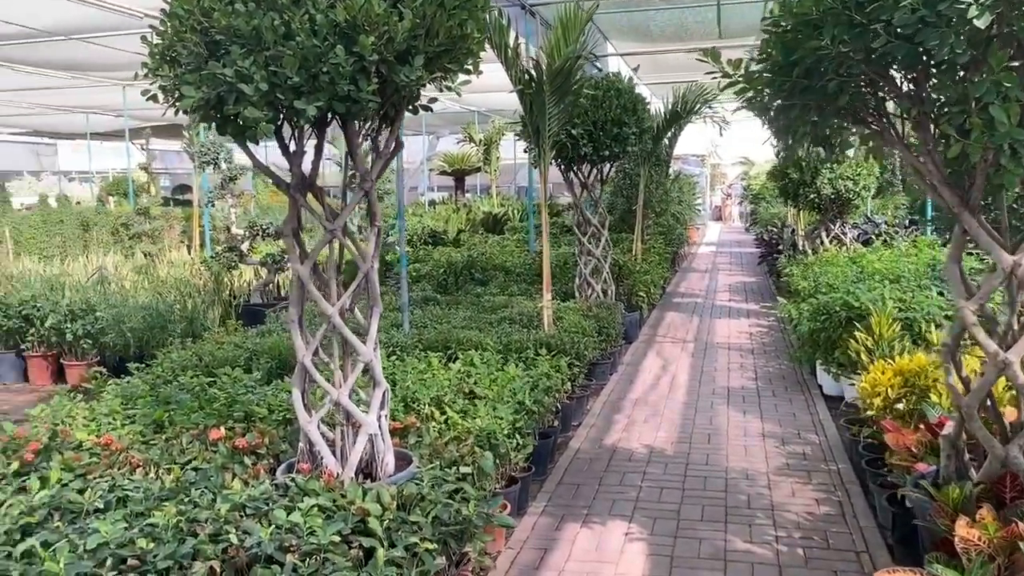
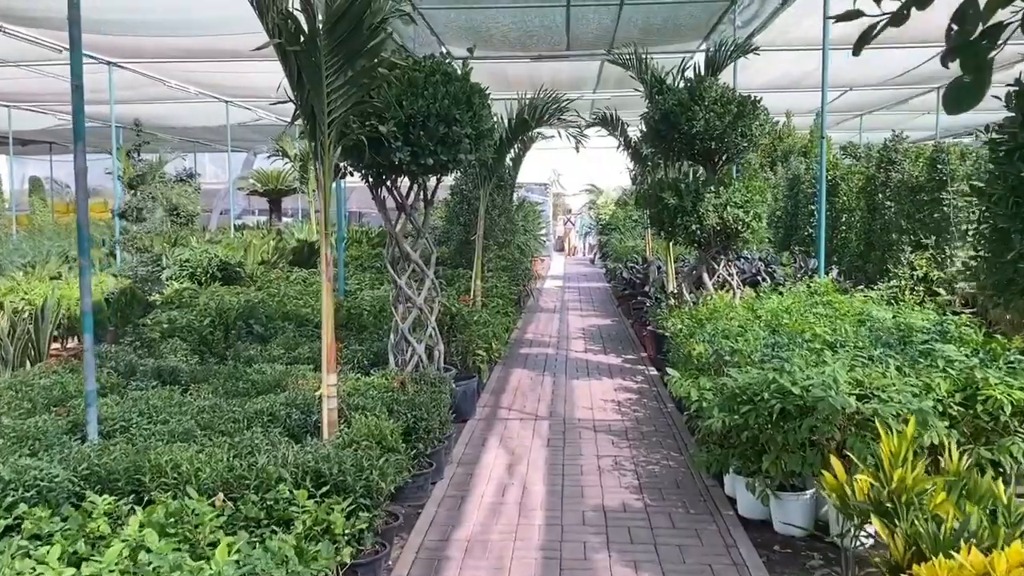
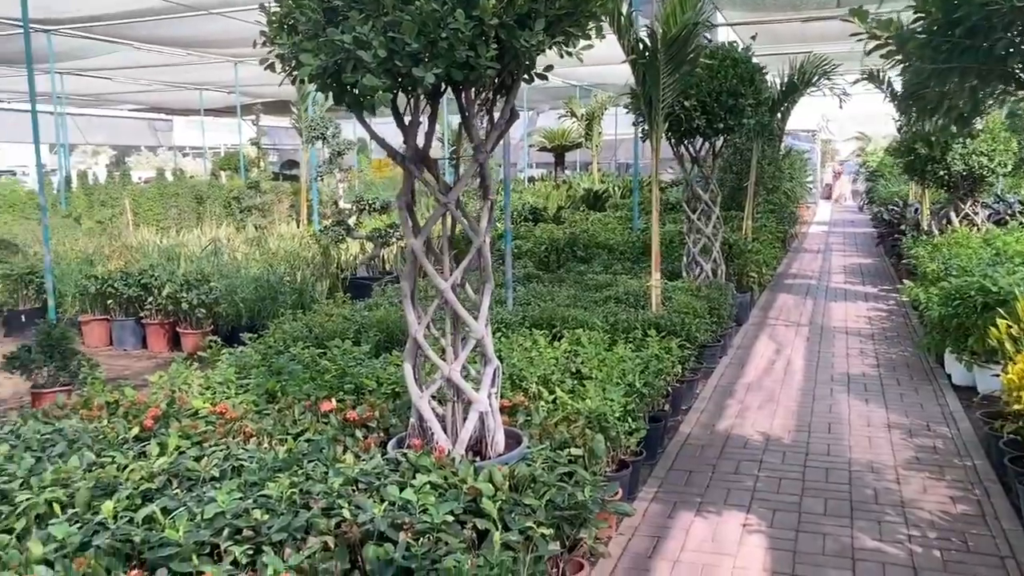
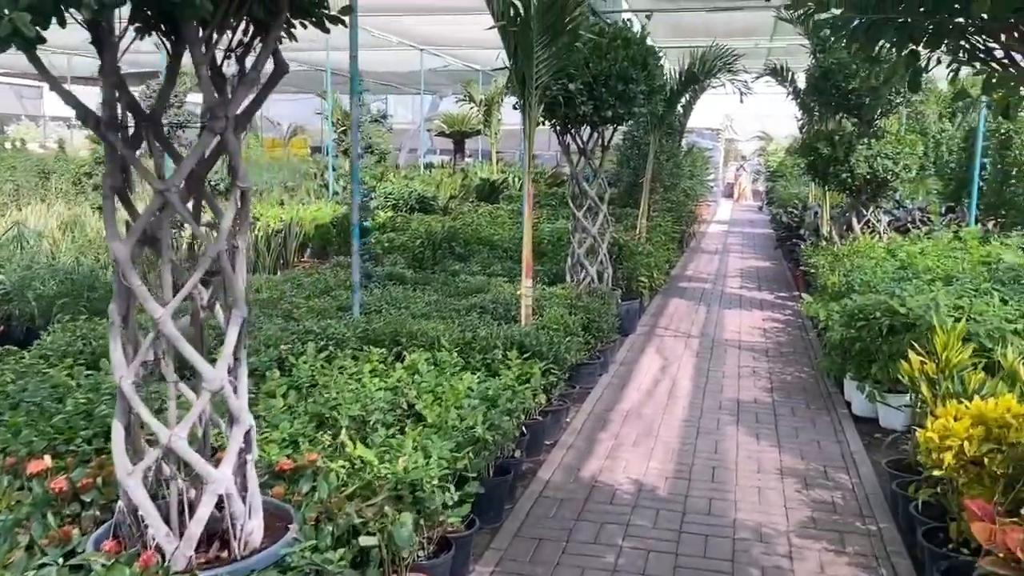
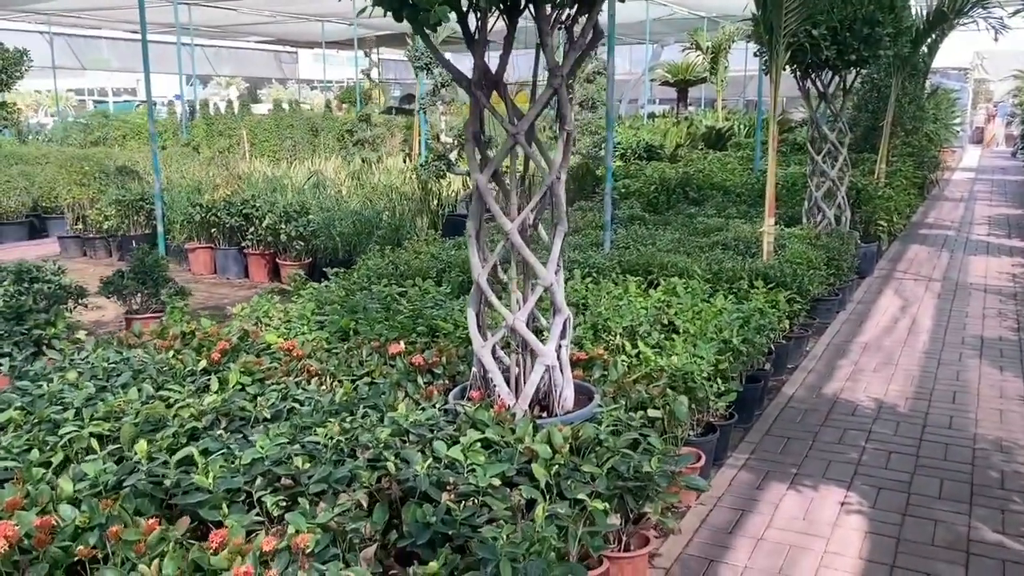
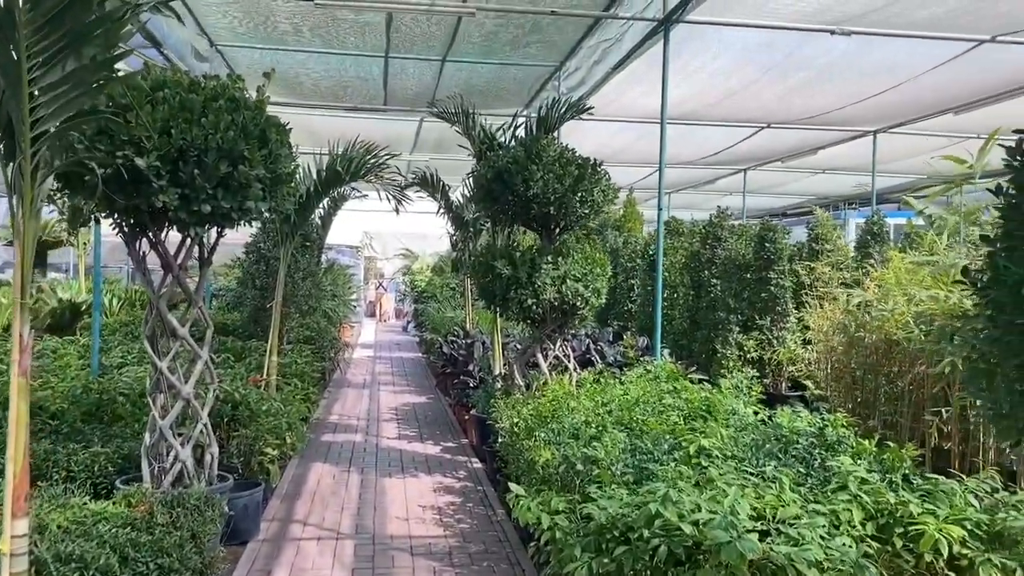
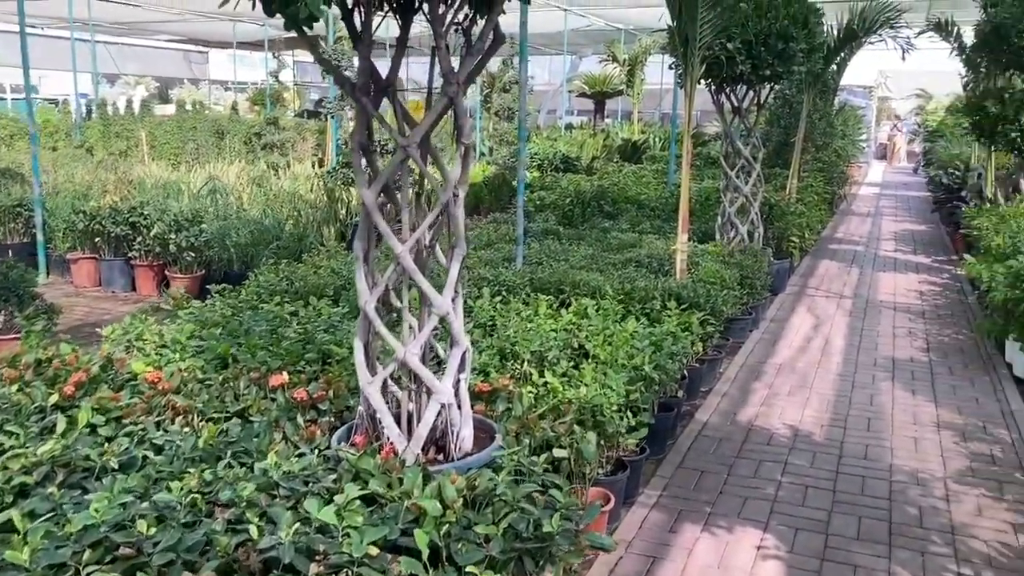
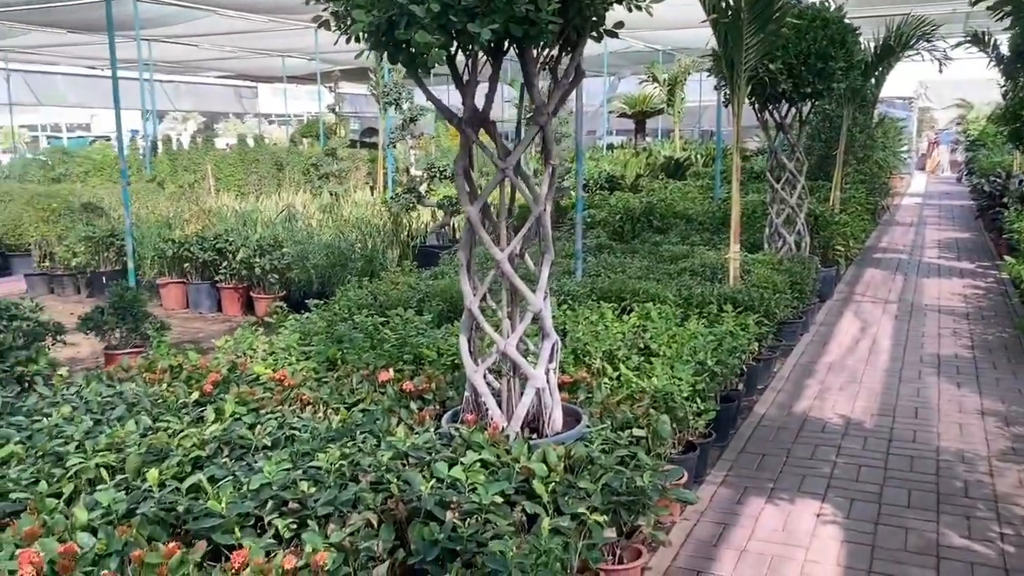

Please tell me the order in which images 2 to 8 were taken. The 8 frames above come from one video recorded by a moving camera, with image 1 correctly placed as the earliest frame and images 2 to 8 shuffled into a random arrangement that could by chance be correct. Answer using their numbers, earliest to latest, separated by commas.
3, 8, 5, 7, 4, 2, 6
